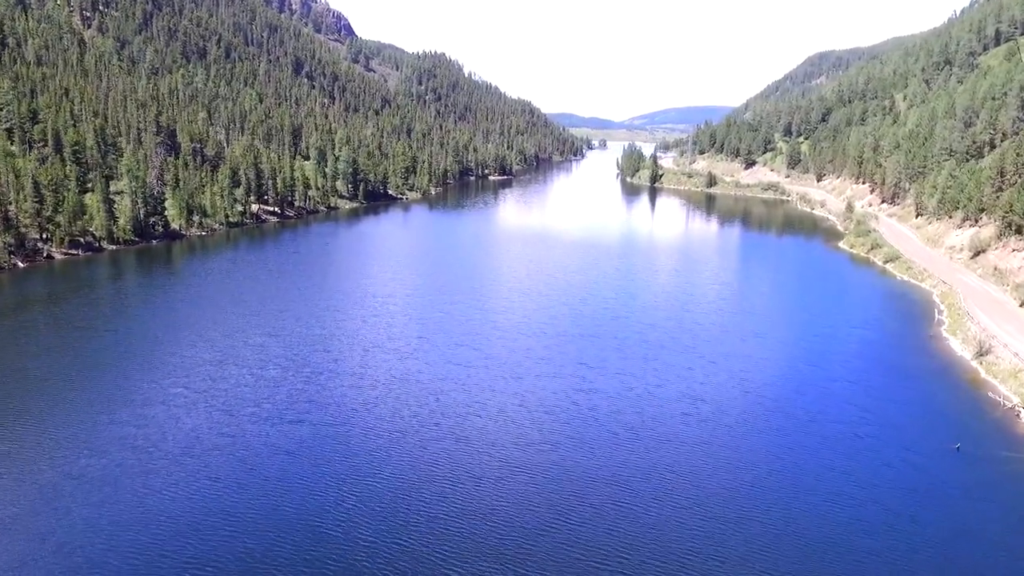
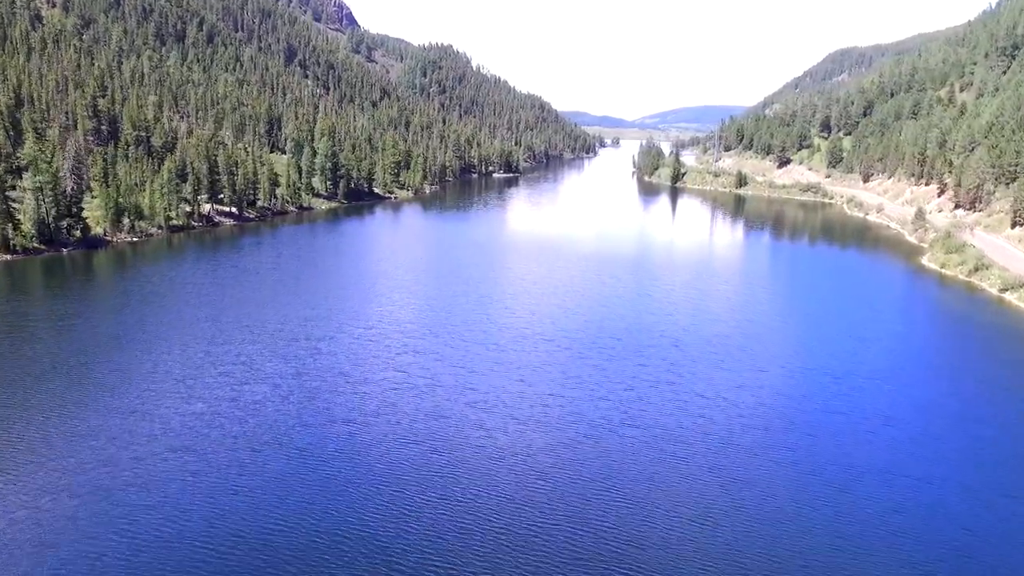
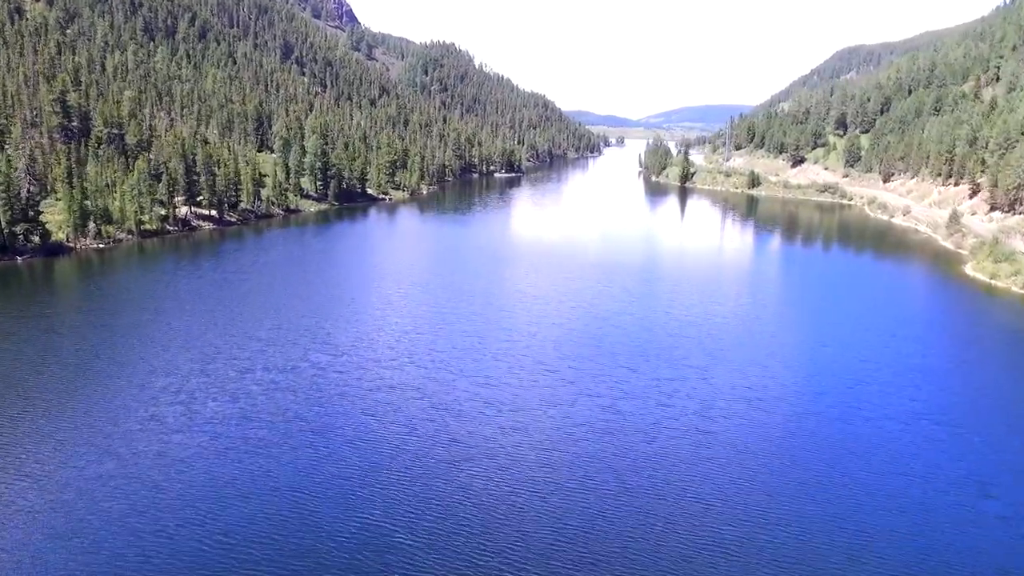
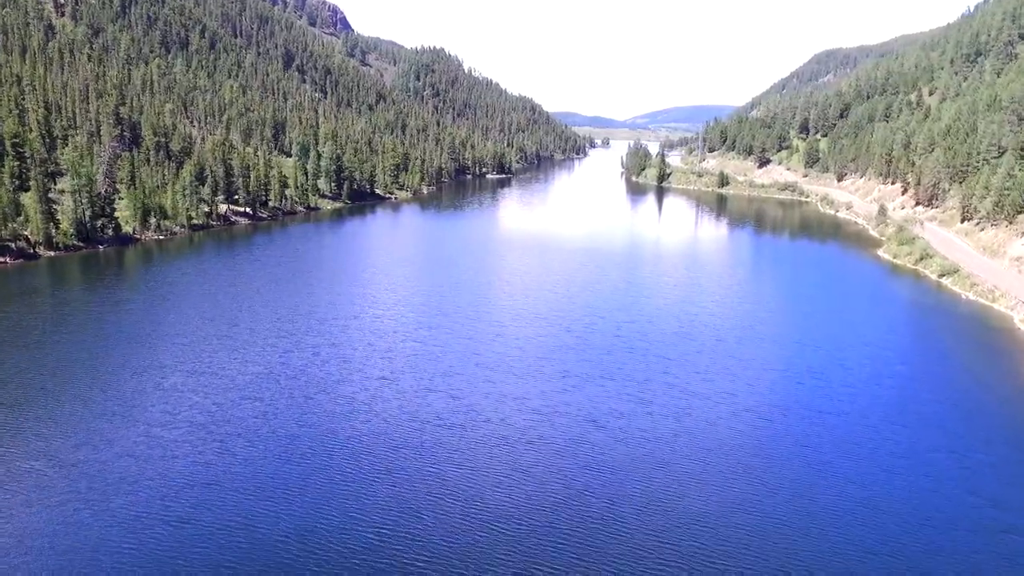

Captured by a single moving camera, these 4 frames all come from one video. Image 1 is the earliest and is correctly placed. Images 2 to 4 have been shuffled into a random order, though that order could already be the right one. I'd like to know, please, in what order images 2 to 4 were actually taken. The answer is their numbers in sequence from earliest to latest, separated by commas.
4, 2, 3
